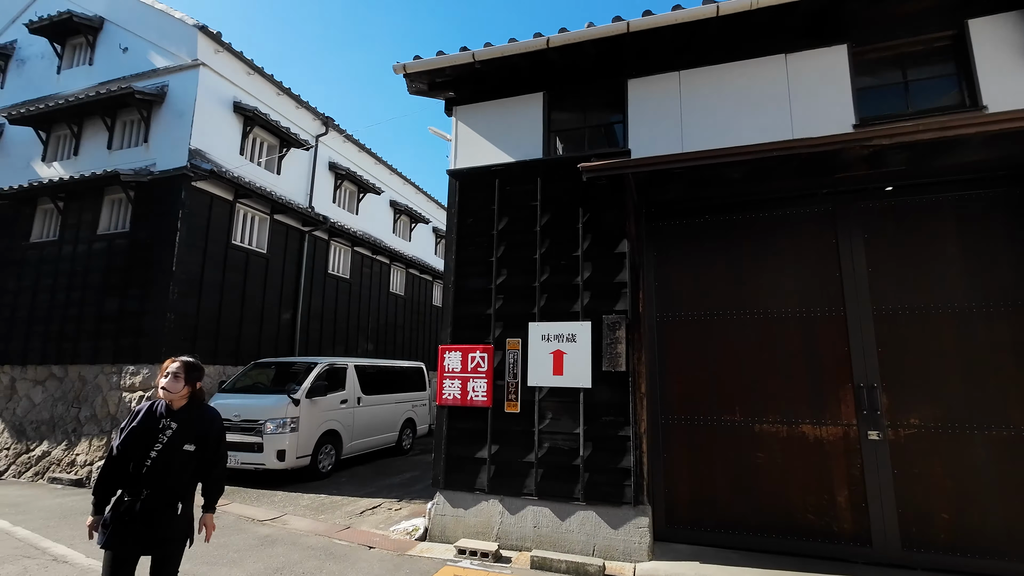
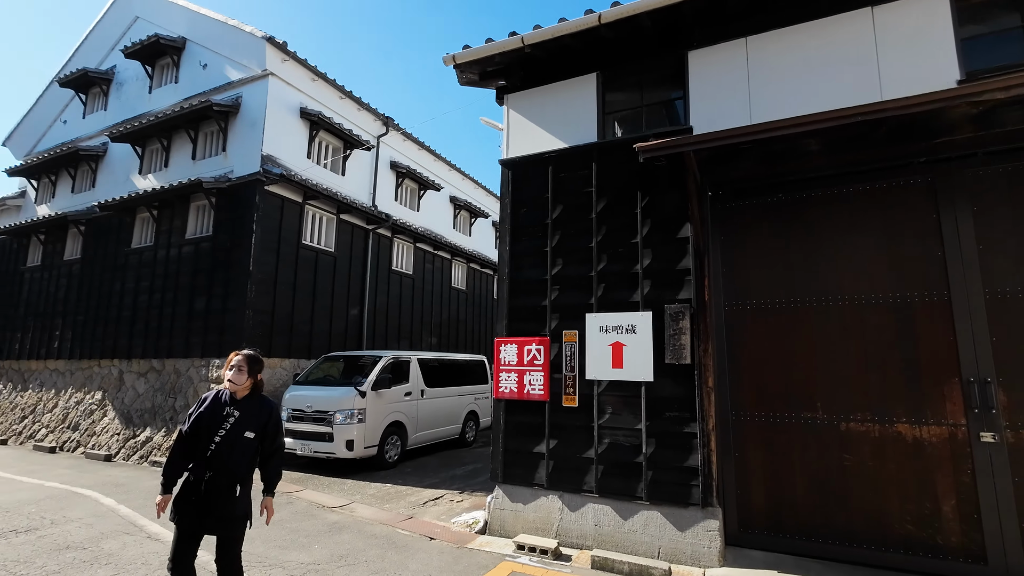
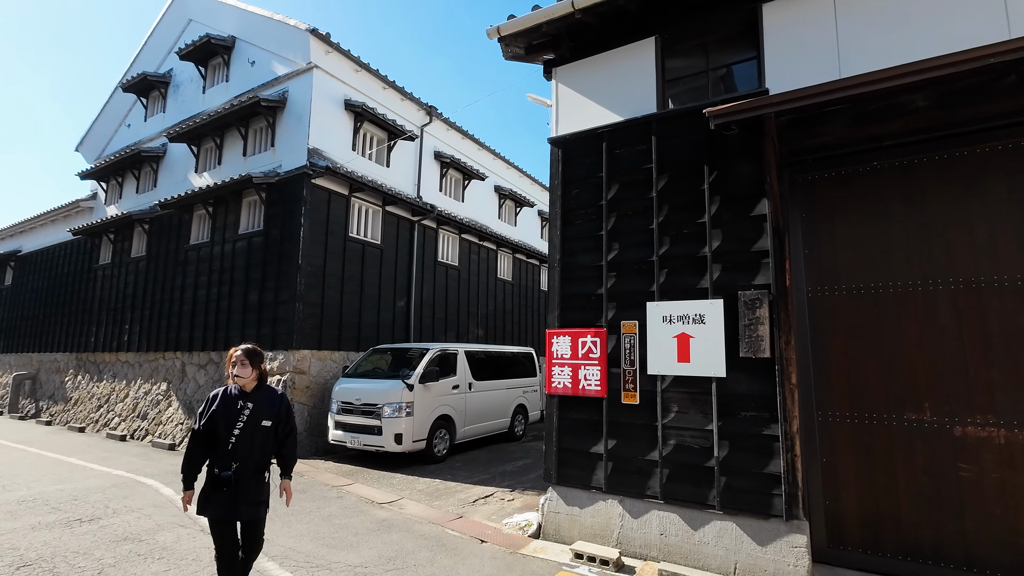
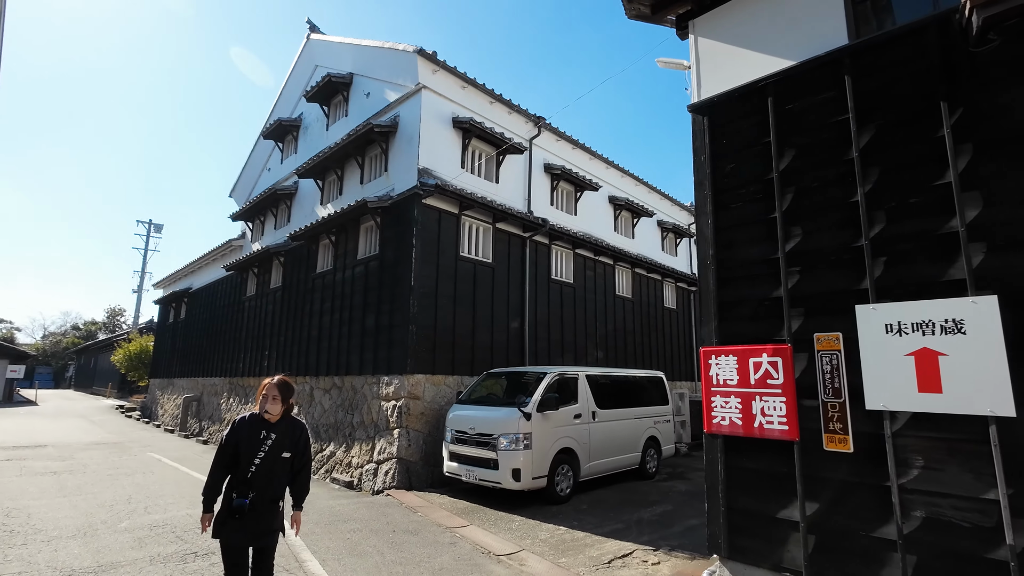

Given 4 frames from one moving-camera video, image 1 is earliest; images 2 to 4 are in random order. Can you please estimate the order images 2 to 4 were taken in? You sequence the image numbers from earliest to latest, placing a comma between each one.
2, 3, 4
